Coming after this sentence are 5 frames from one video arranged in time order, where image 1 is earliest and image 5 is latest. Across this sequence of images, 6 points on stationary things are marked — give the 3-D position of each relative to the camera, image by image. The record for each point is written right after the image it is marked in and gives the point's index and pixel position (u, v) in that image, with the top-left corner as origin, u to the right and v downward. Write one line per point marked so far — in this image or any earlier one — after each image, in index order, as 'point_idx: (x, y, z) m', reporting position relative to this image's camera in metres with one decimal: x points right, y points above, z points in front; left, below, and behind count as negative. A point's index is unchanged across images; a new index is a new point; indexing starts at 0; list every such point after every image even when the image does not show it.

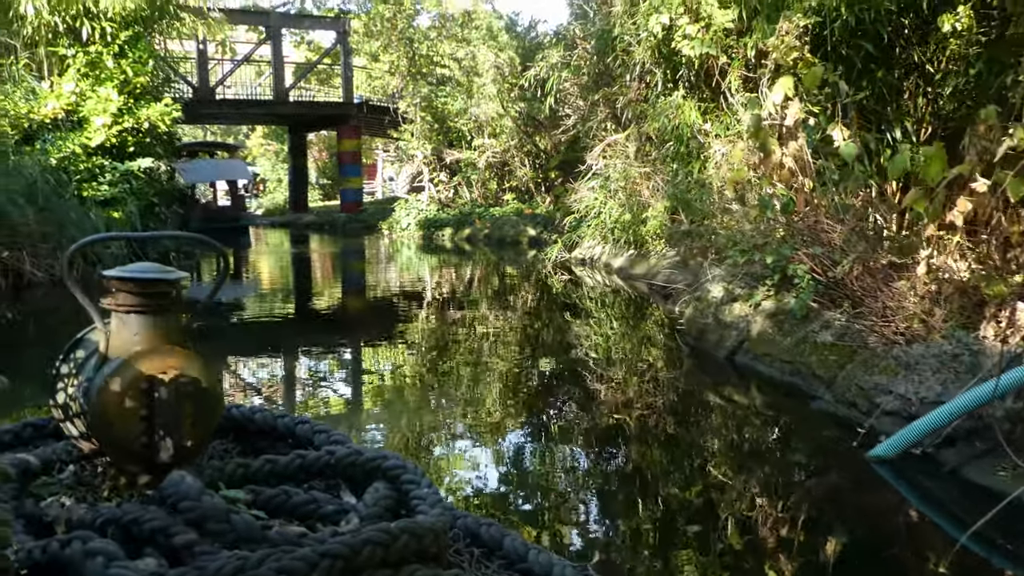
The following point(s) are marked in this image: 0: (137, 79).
0: (-3.5, +2.0, +8.0) m
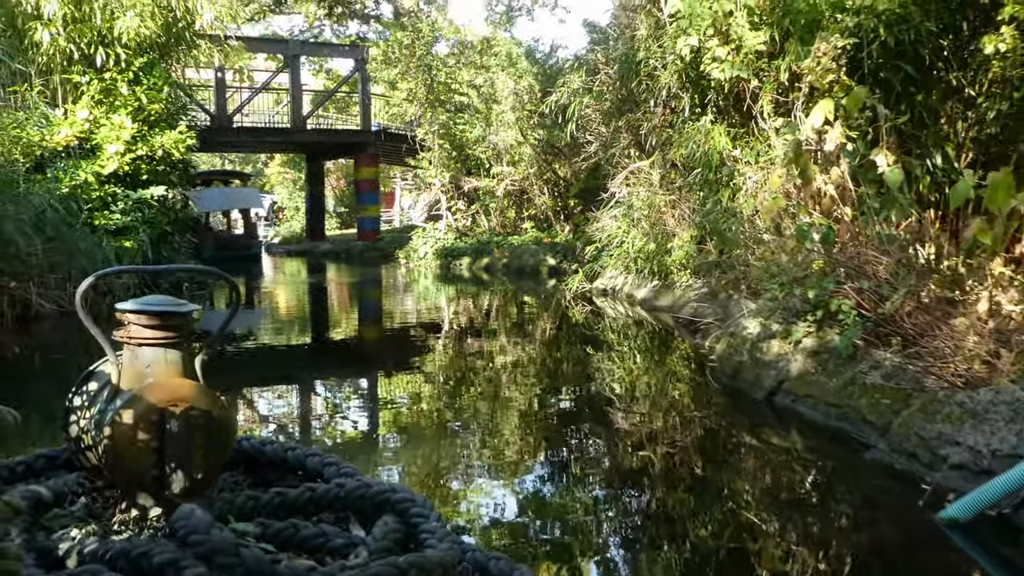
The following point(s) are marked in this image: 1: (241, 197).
0: (-3.4, +1.7, +7.9) m
1: (-4.7, +1.5, +14.1) m
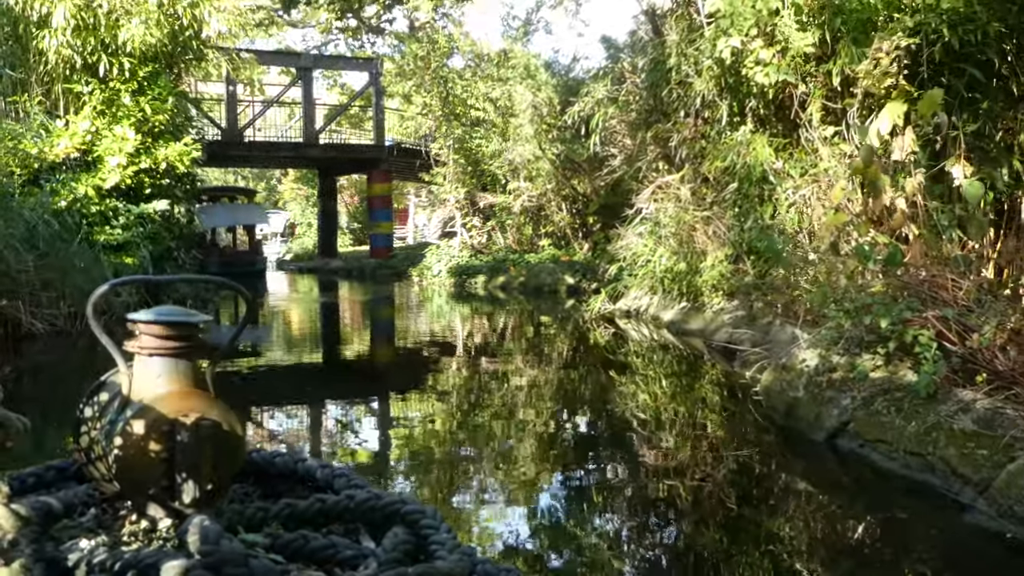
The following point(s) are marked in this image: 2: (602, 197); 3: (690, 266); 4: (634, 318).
0: (-3.2, +1.5, +7.6) m
1: (-4.4, +1.2, +13.8) m
2: (+1.3, +1.3, +12.0) m
3: (+1.3, +0.2, +6.5) m
4: (+1.3, -0.3, +9.0) m
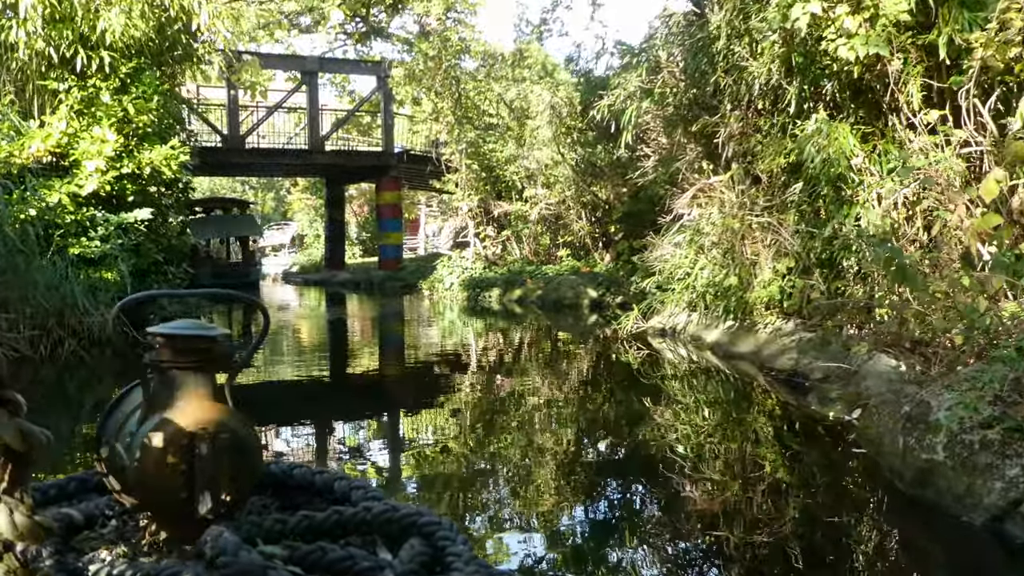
0: (-3.0, +1.4, +6.9) m
1: (-4.2, +1.0, +13.1) m
2: (+1.5, +1.1, +11.2) m
3: (+1.5, +0.1, +5.7) m
4: (+1.5, -0.5, +8.2) m
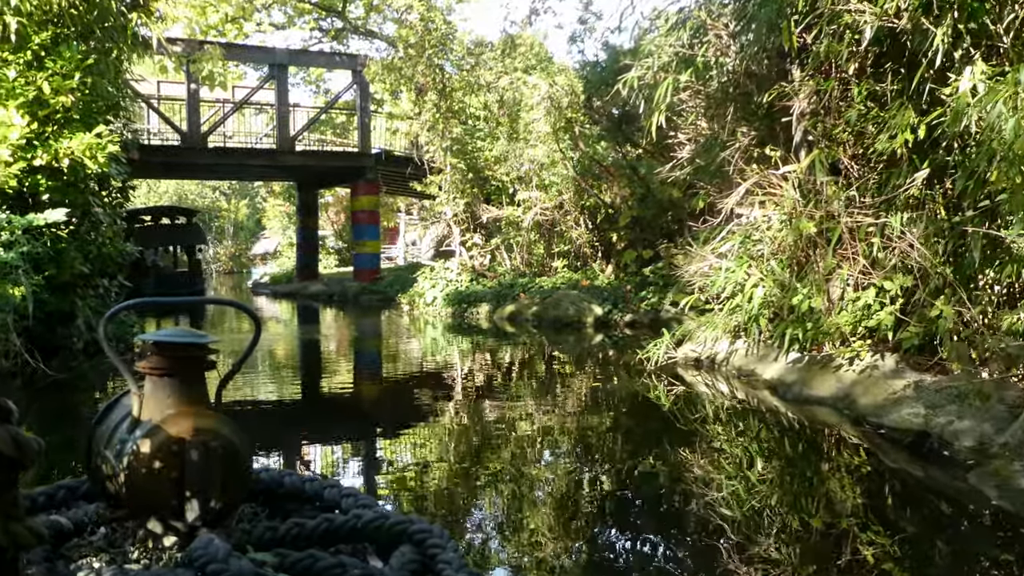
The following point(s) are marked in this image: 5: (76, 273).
0: (-3.0, +1.3, +5.6) m
1: (-4.4, +0.8, +11.8) m
2: (+1.4, +1.0, +10.1) m
3: (+1.5, -0.1, +4.5) m
4: (+1.4, -0.6, +7.0) m
5: (-3.1, +0.1, +6.0) m
